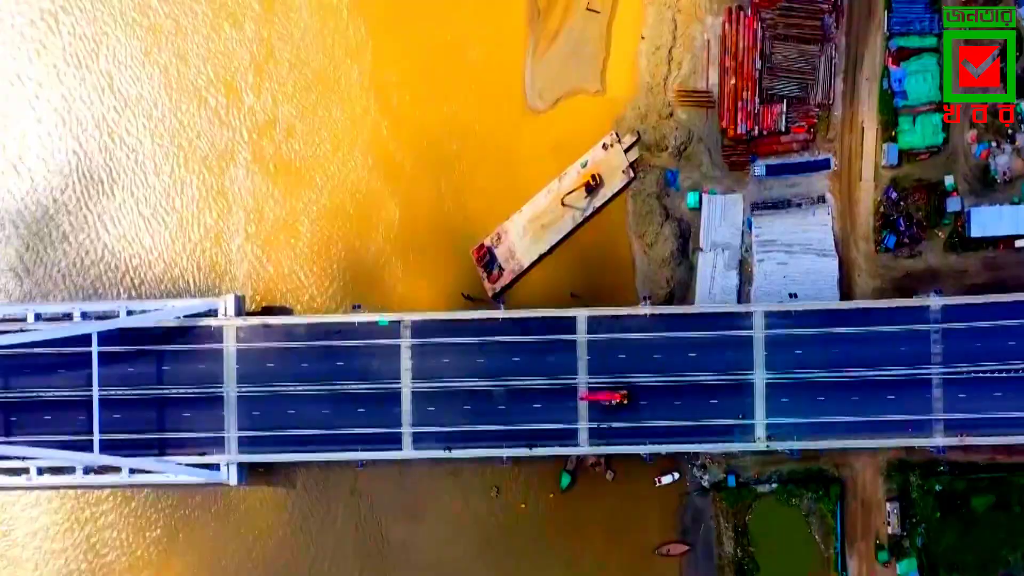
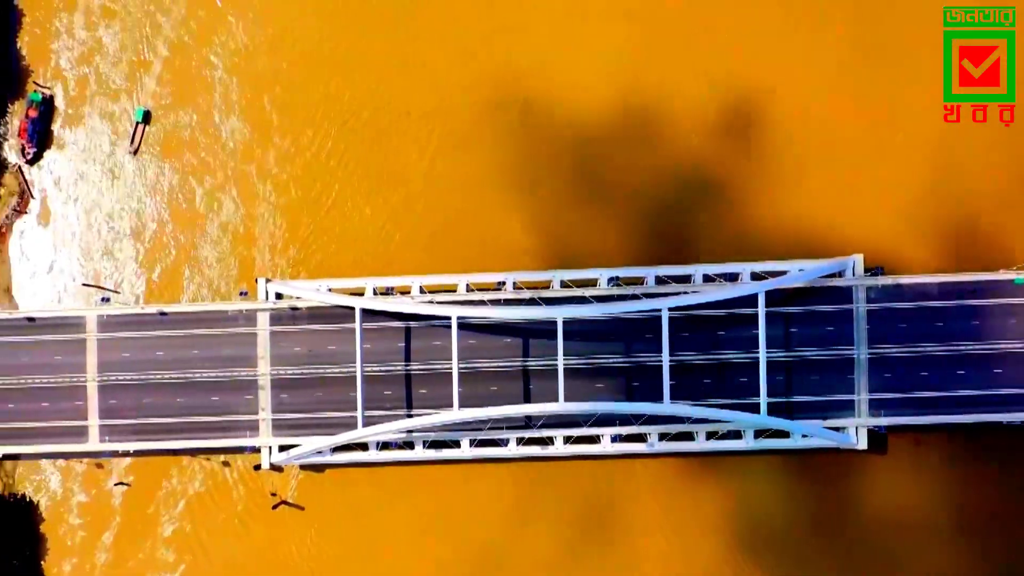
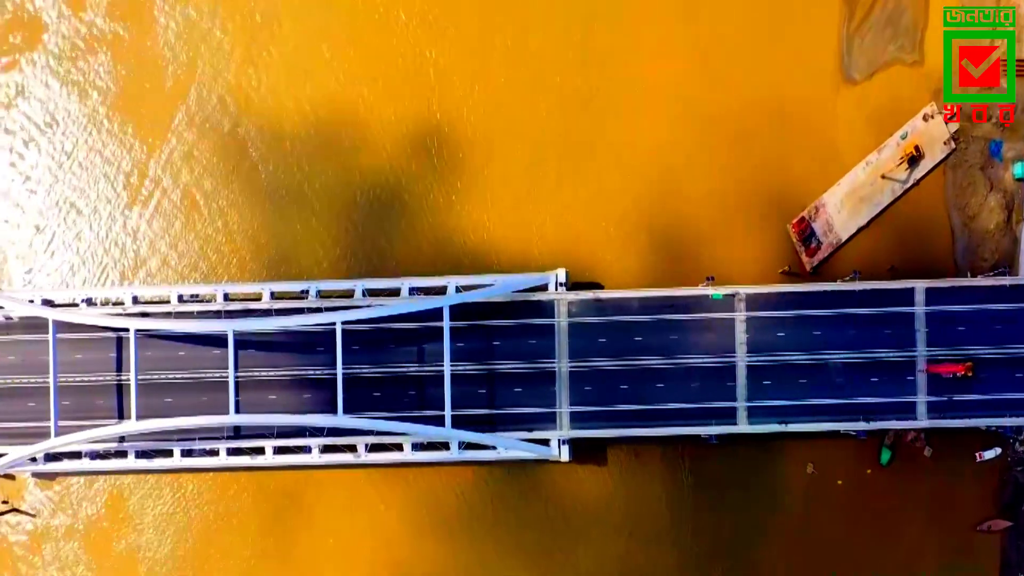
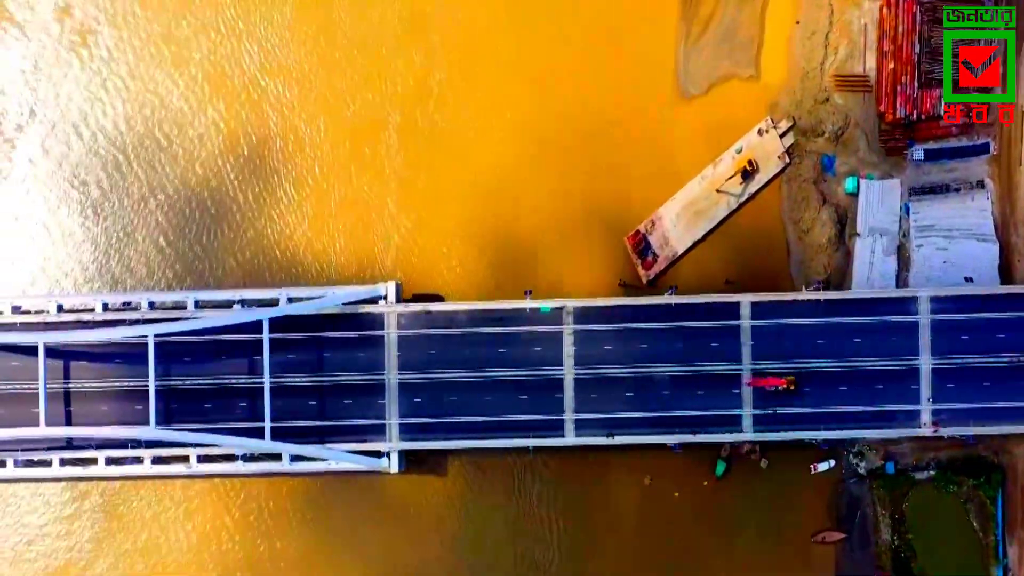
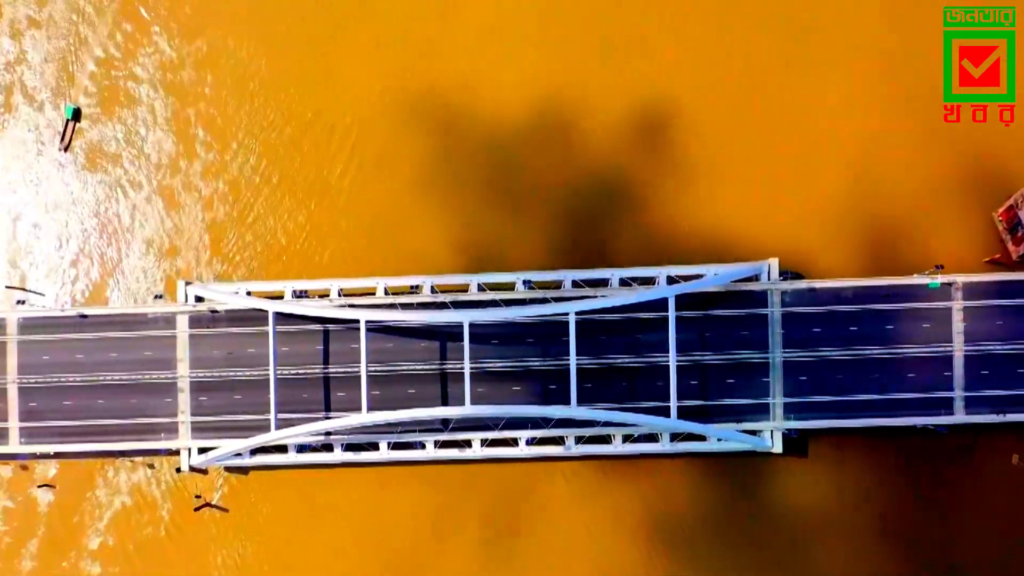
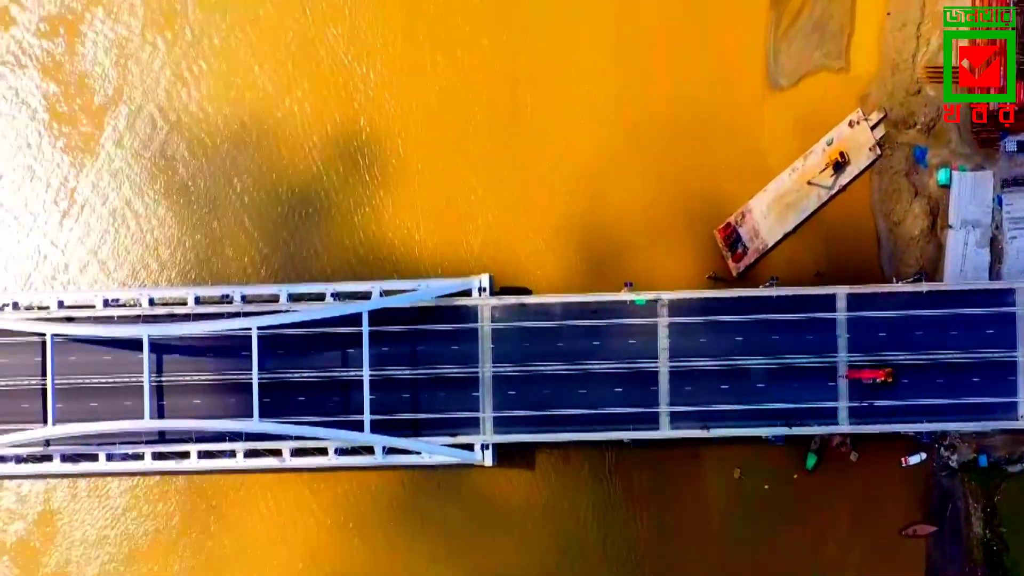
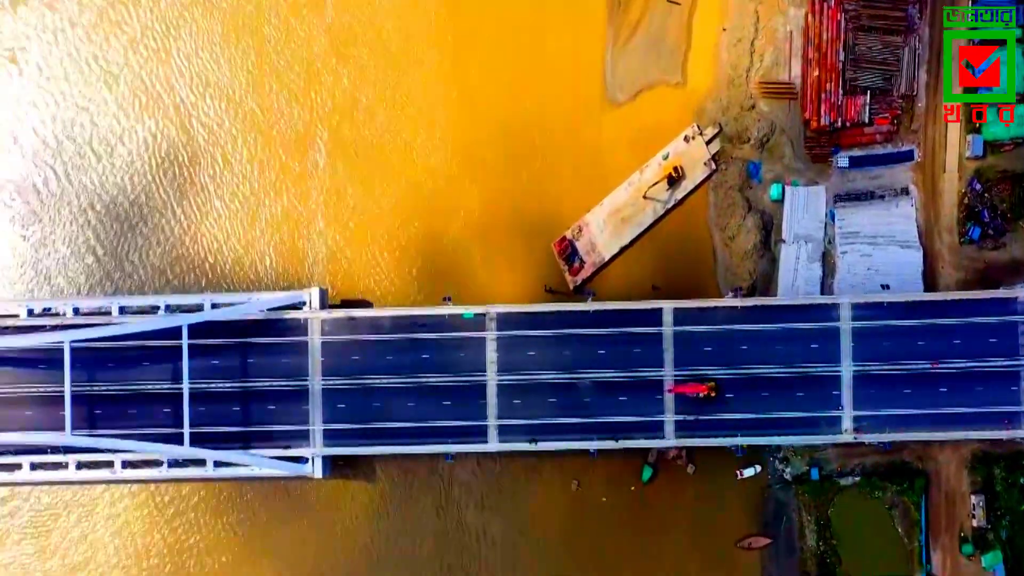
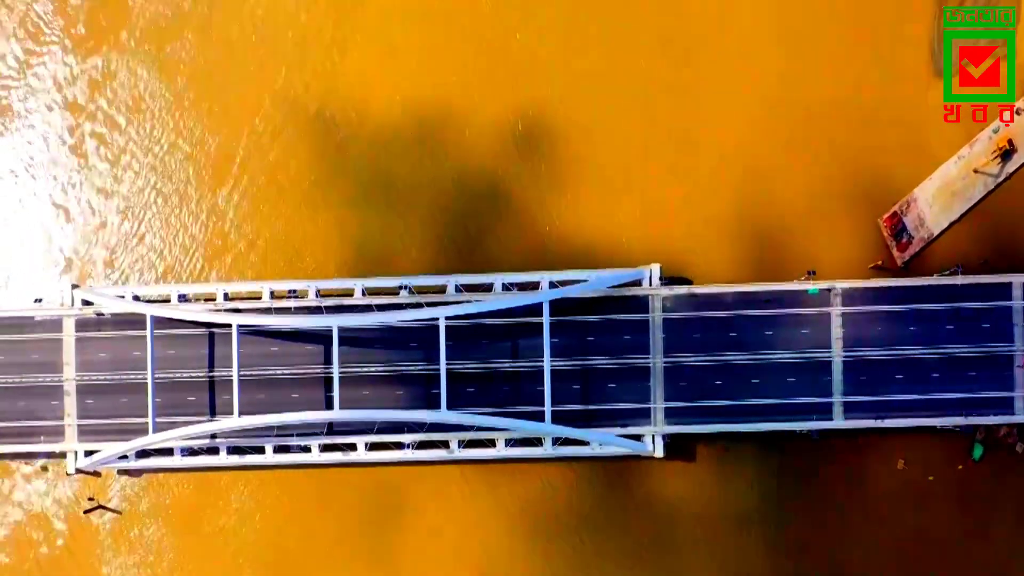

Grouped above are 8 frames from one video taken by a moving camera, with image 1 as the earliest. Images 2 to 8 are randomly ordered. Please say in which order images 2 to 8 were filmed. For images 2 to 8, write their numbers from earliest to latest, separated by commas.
7, 4, 6, 3, 8, 5, 2
